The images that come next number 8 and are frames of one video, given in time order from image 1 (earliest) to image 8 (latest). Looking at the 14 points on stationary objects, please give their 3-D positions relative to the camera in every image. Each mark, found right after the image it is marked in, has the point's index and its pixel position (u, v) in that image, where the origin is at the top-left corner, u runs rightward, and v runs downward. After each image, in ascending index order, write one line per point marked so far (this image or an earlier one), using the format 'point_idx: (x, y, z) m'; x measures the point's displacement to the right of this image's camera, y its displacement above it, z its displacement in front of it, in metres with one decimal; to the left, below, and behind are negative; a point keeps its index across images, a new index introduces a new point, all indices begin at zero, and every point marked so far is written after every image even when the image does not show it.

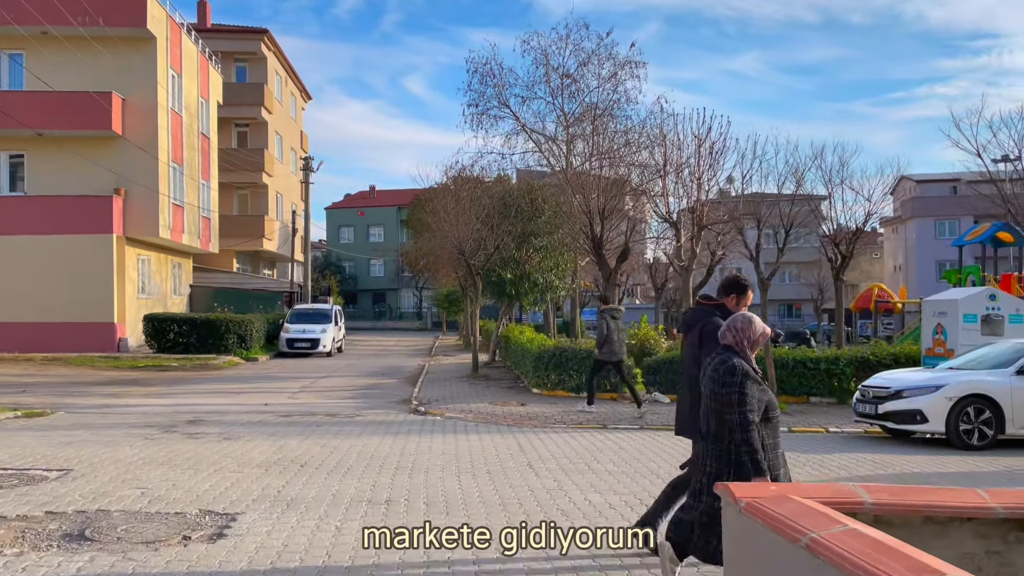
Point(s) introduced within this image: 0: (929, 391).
0: (+5.8, -1.5, +11.7) m
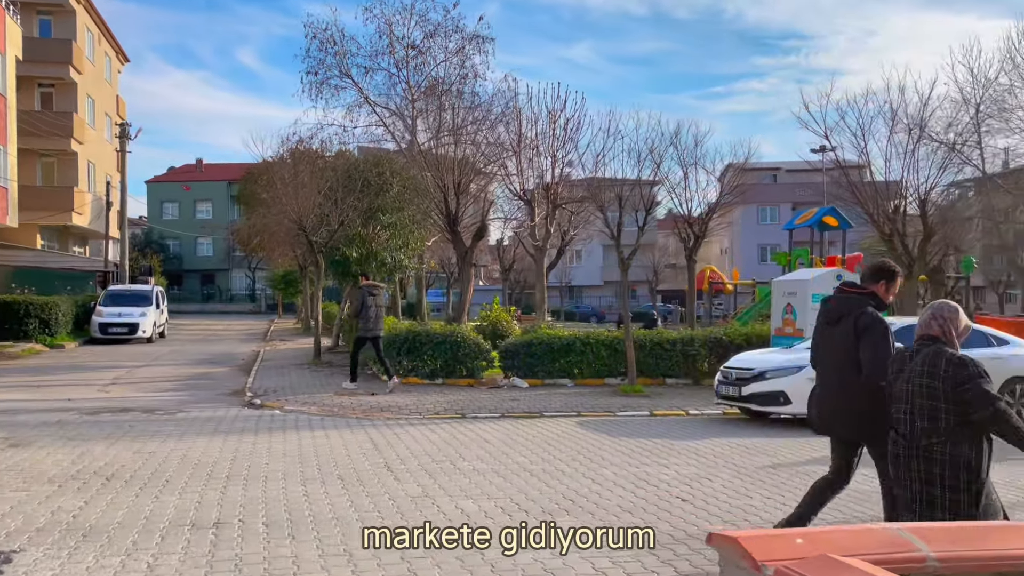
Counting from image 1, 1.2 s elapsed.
0: (+3.9, -1.2, +11.6) m
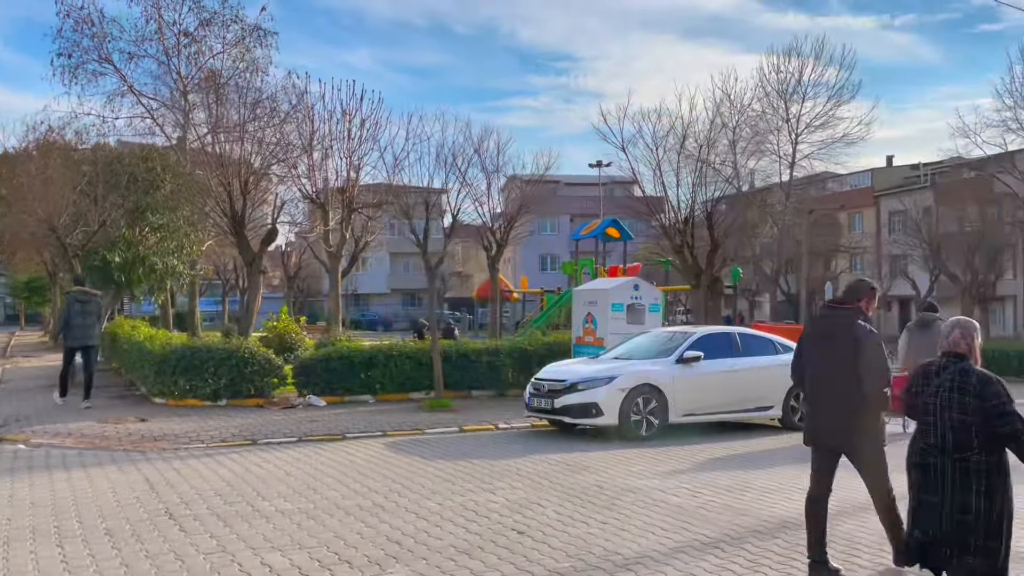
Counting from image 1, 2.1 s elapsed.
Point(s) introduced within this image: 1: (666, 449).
0: (+1.2, -1.3, +11.4) m
1: (+2.0, -2.1, +11.0) m
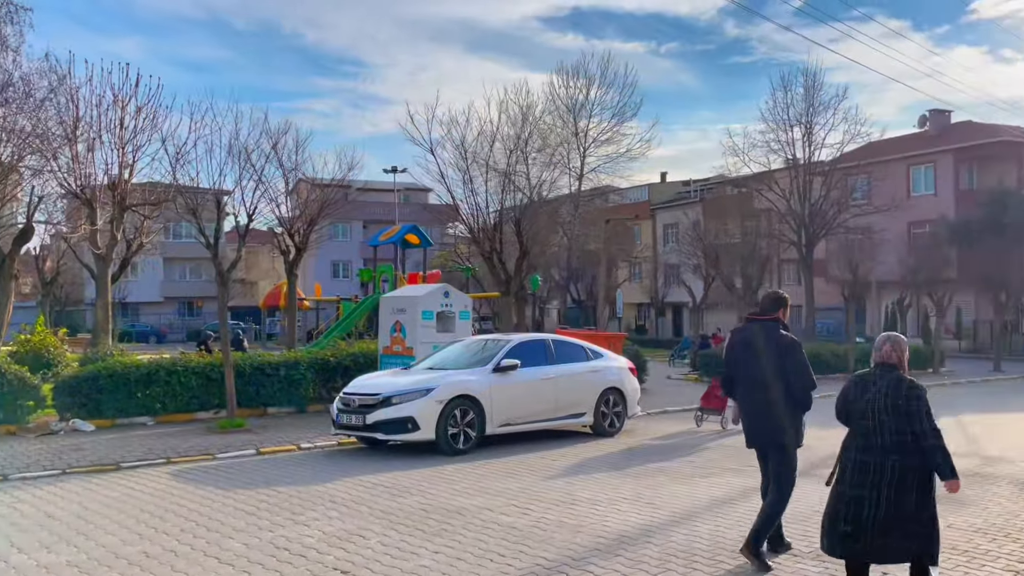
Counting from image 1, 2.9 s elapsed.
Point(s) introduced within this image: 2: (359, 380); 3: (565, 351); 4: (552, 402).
0: (-1.2, -1.4, +10.8) m
1: (-0.4, -2.2, +10.5) m
2: (-2.2, -1.3, +11.8) m
3: (+0.8, -1.0, +12.7) m
4: (+0.6, -1.7, +12.1) m
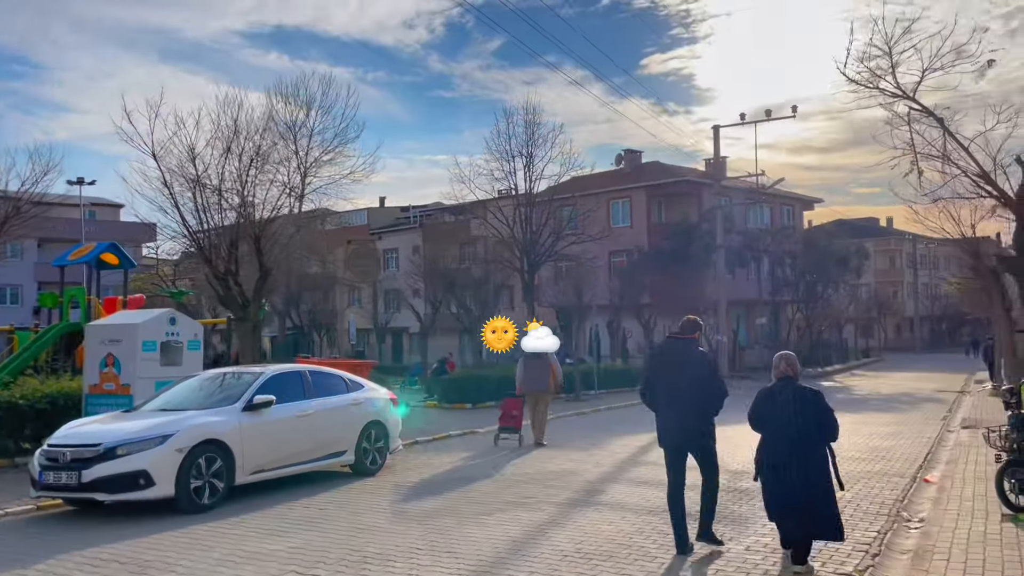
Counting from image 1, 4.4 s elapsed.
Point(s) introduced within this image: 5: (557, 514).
0: (-3.9, -1.7, +8.9) m
1: (-3.0, -2.5, +9.0) m
2: (-5.1, -1.6, +9.6) m
3: (-2.6, -1.3, +11.4) m
4: (-2.6, -2.0, +10.8) m
5: (+0.5, -2.4, +8.9) m
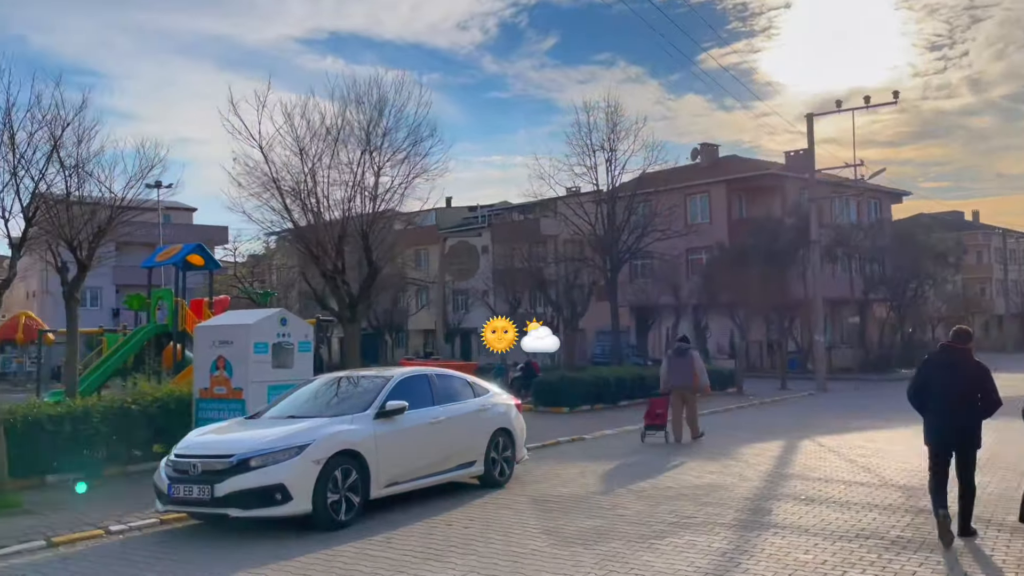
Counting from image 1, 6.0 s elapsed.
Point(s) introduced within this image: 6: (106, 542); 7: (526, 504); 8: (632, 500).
0: (-2.2, -1.7, +8.2) m
1: (-1.3, -2.5, +8.2) m
2: (-3.4, -1.6, +8.9) m
3: (-0.8, -1.3, +10.6) m
4: (-0.8, -1.9, +10.0) m
5: (+2.1, -2.4, +7.9) m
6: (-4.1, -2.6, +8.4) m
7: (+0.2, -2.6, +9.8) m
8: (+1.4, -2.5, +10.0) m
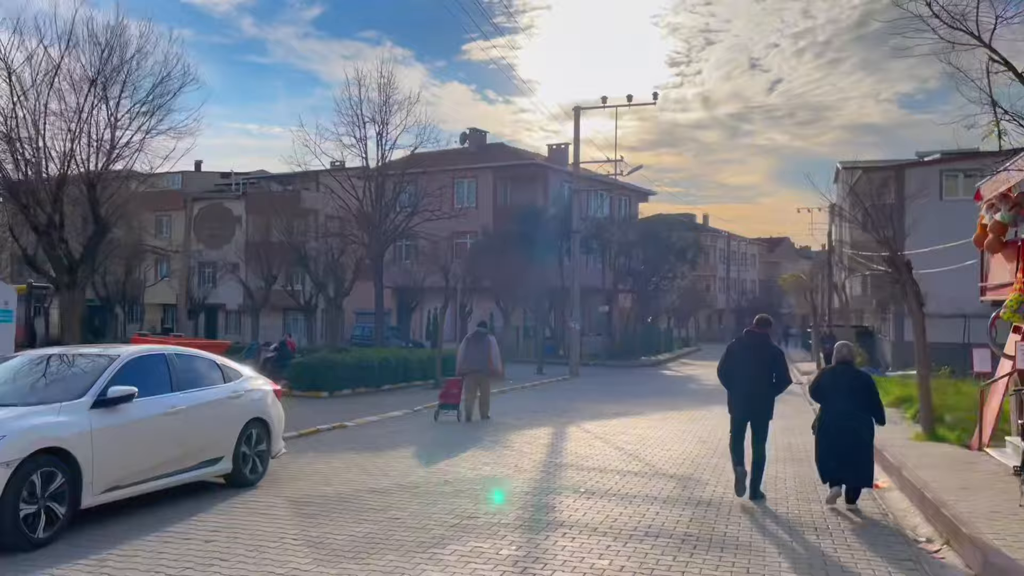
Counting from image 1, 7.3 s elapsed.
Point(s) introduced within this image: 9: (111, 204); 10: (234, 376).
0: (-4.1, -1.3, +6.2) m
1: (-3.3, -2.1, +6.4) m
2: (-5.5, -1.1, +6.6) m
3: (-3.4, -0.9, +8.9) m
4: (-3.3, -1.6, +8.3) m
5: (+0.1, -2.2, +7.1) m
6: (-6.0, -2.1, +5.9) m
7: (-2.3, -2.2, +8.5) m
8: (-1.2, -2.3, +8.9) m
9: (-7.9, +1.6, +16.5) m
10: (-3.2, -1.0, +9.5) m
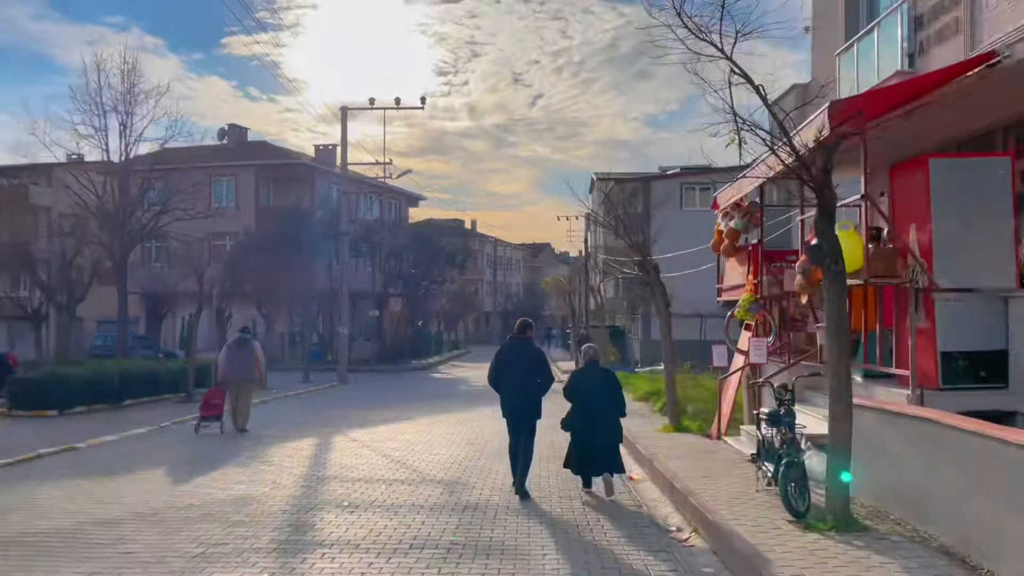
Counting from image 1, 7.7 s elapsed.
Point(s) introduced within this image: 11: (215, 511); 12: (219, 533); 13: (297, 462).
0: (-5.7, -1.3, +4.5) m
1: (-4.9, -2.1, +5.0) m
2: (-7.0, -1.2, +4.5) m
3: (-5.7, -0.9, +7.3) m
4: (-5.5, -1.6, +6.7) m
5: (-1.8, -2.2, +6.5) m
6: (-7.4, -2.1, +3.7) m
7: (-4.6, -2.3, +7.1) m
8: (-3.5, -2.3, +7.9) m
9: (-12.1, +1.5, +13.4) m
10: (-5.7, -1.0, +8.0) m
11: (-3.1, -2.3, +8.7) m
12: (-2.7, -2.3, +7.7) m
13: (-3.1, -2.5, +12.0) m
